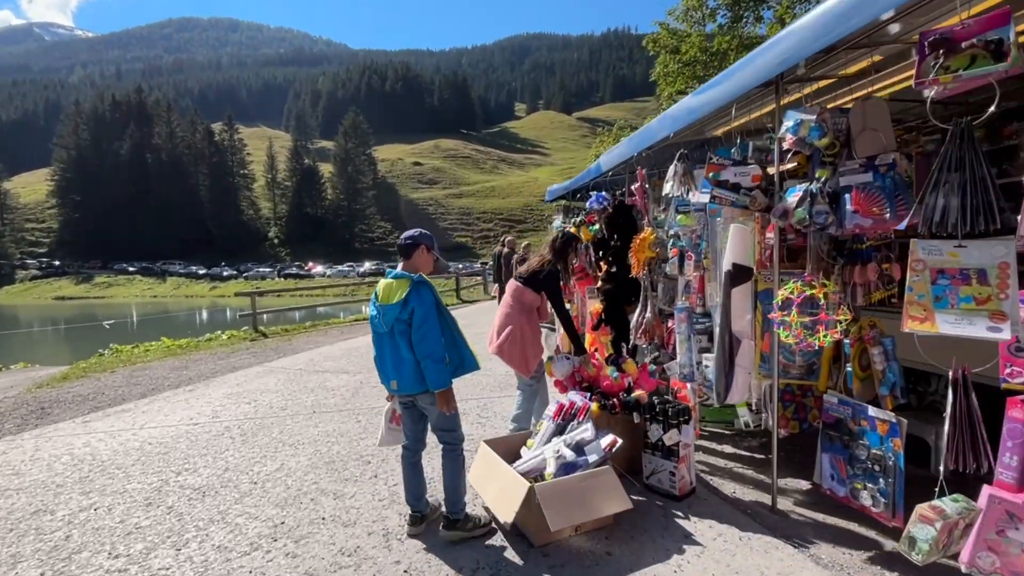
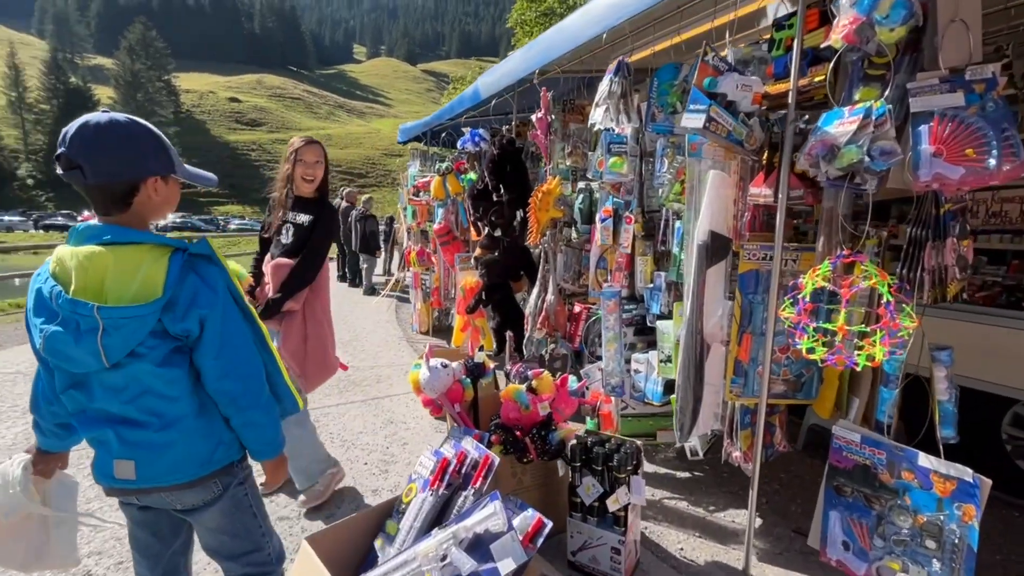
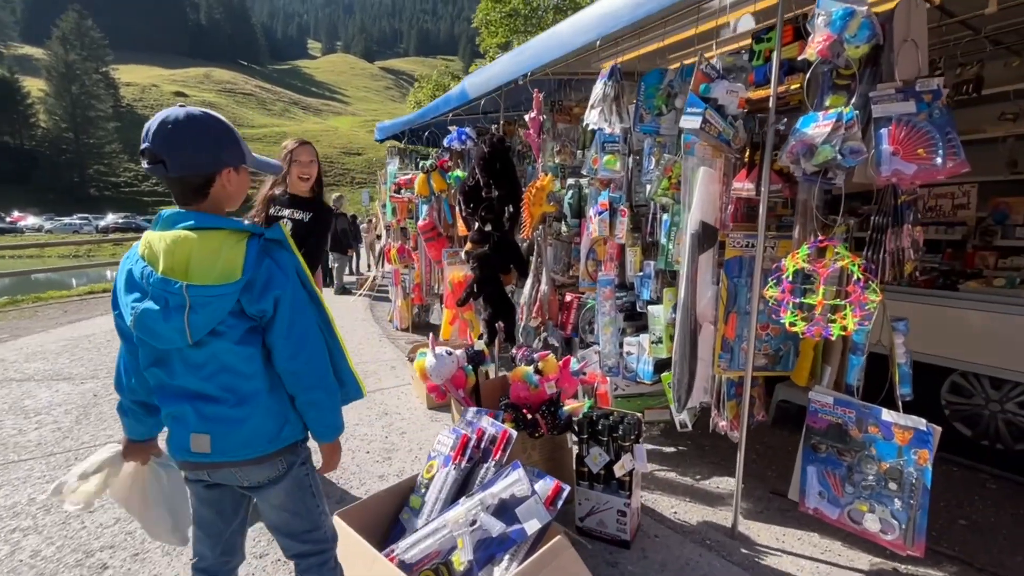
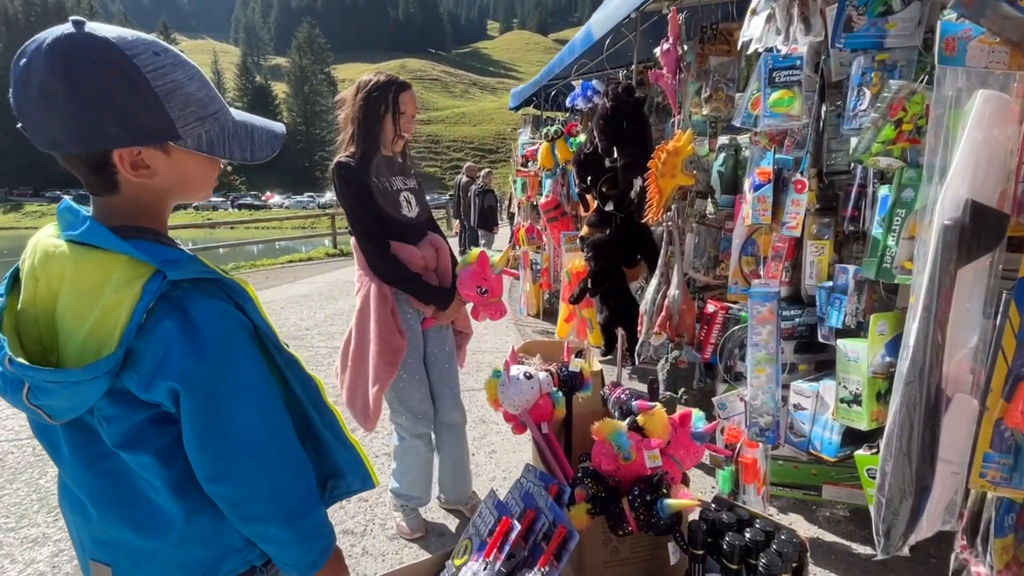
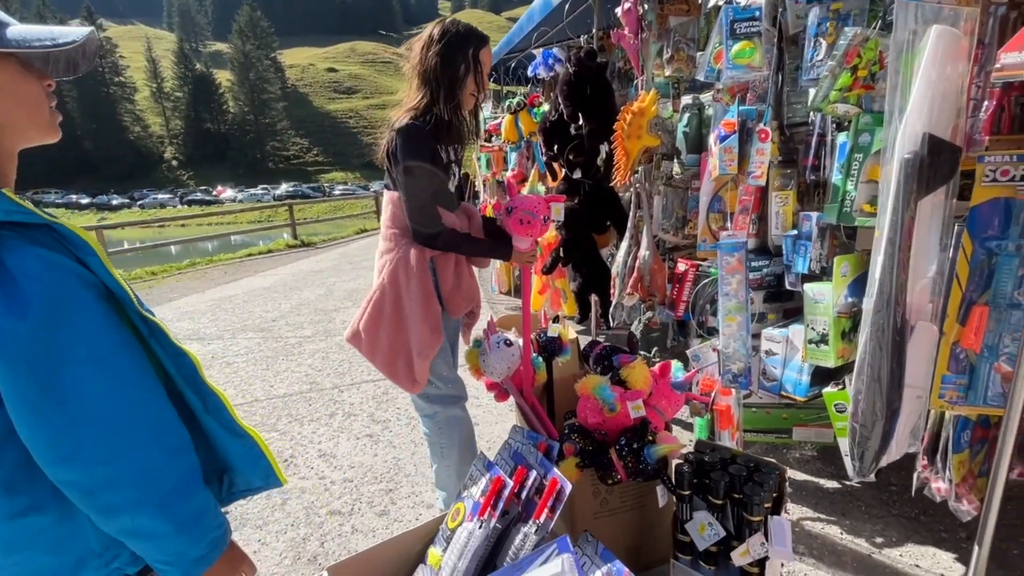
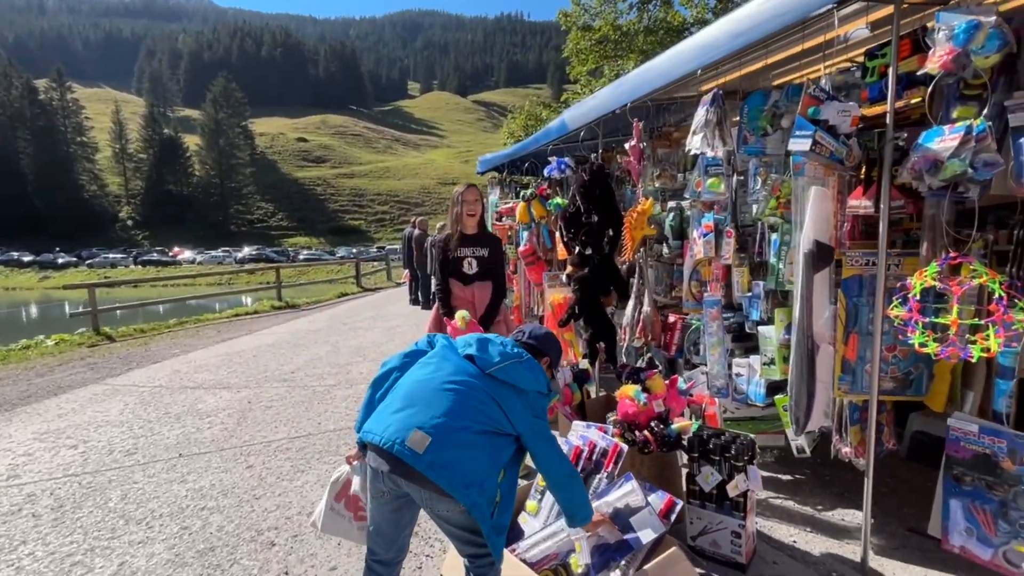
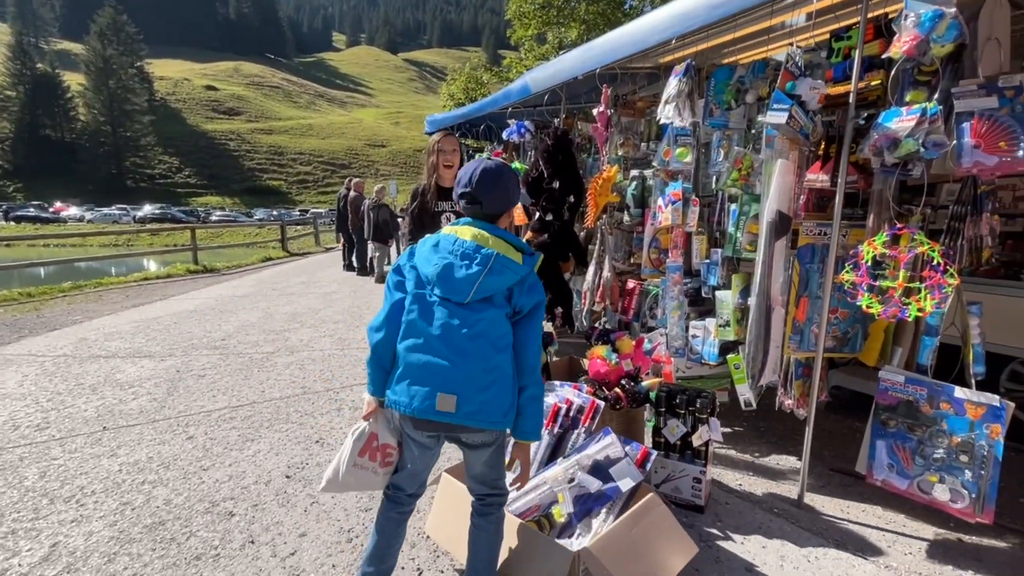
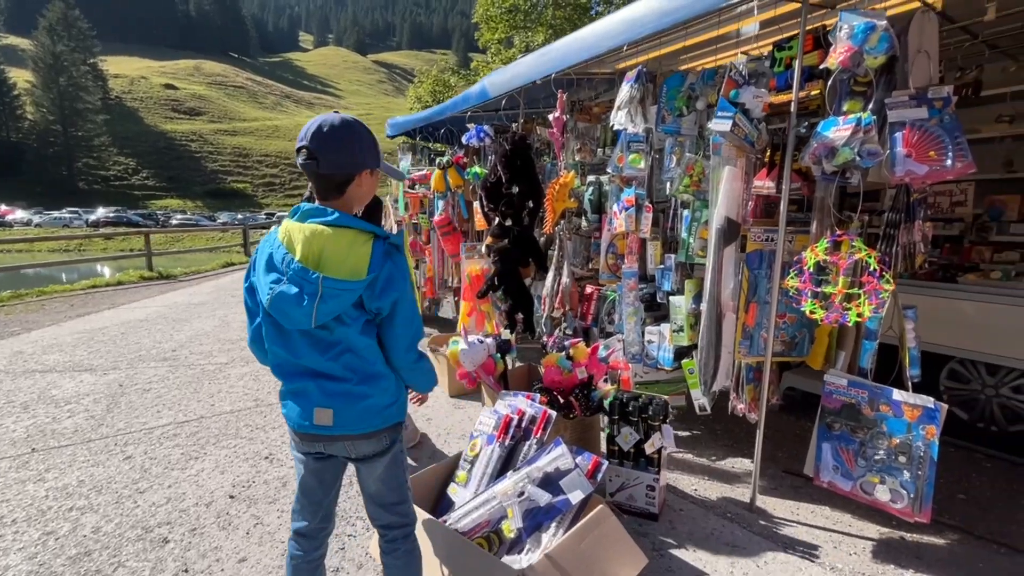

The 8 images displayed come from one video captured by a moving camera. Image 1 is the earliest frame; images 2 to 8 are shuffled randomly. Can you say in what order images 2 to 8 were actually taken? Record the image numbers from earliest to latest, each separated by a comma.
6, 7, 8, 3, 2, 4, 5
